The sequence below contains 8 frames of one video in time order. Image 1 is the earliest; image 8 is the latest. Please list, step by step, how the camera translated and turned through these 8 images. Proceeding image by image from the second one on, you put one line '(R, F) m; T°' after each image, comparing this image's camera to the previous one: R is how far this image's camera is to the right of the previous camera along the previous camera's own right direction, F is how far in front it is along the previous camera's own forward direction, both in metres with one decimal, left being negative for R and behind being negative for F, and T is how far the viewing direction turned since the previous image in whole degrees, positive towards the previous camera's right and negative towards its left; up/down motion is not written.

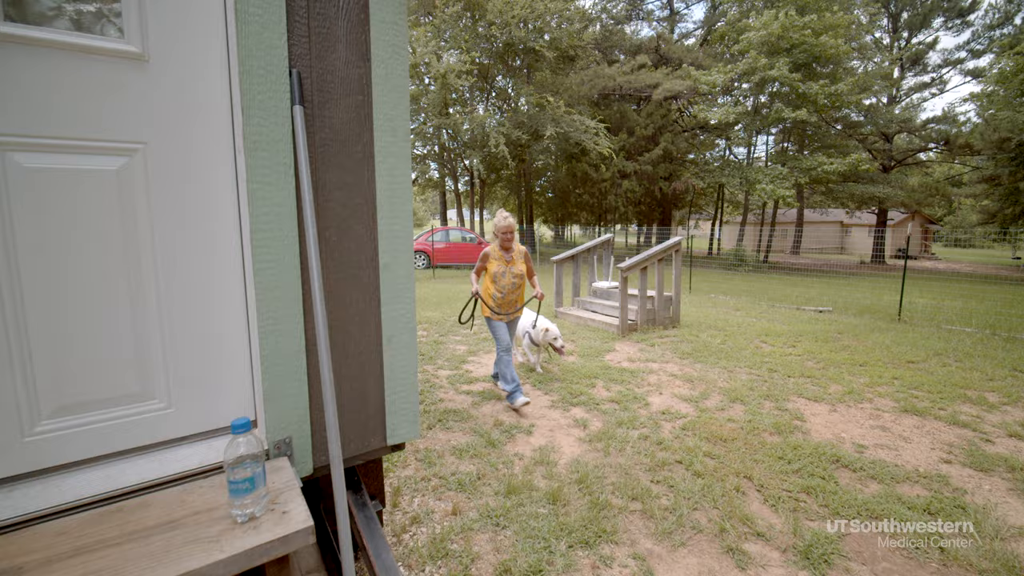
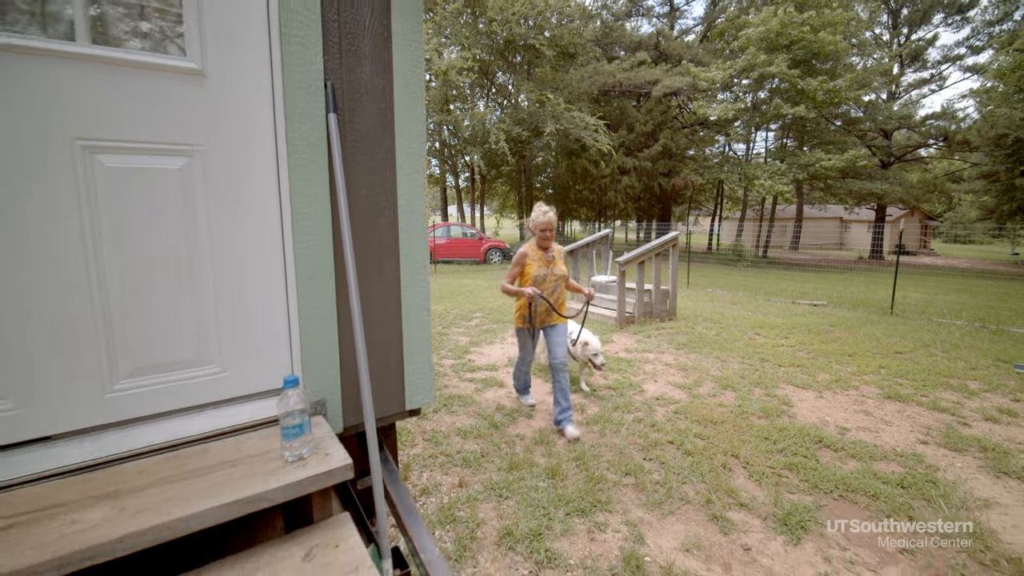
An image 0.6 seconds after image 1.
(0.0, -0.2) m; 0°
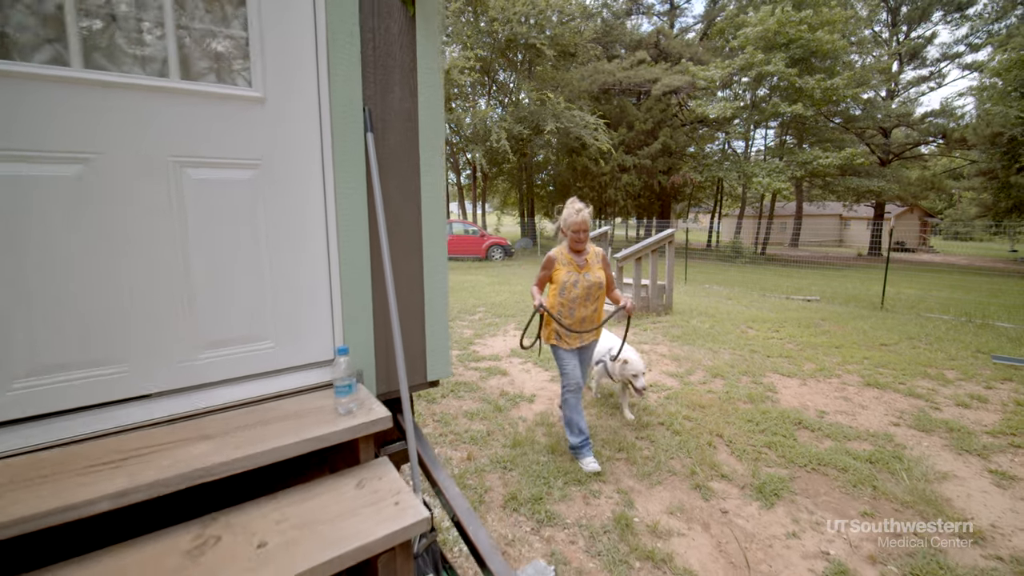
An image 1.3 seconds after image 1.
(0.0, -0.3) m; 0°
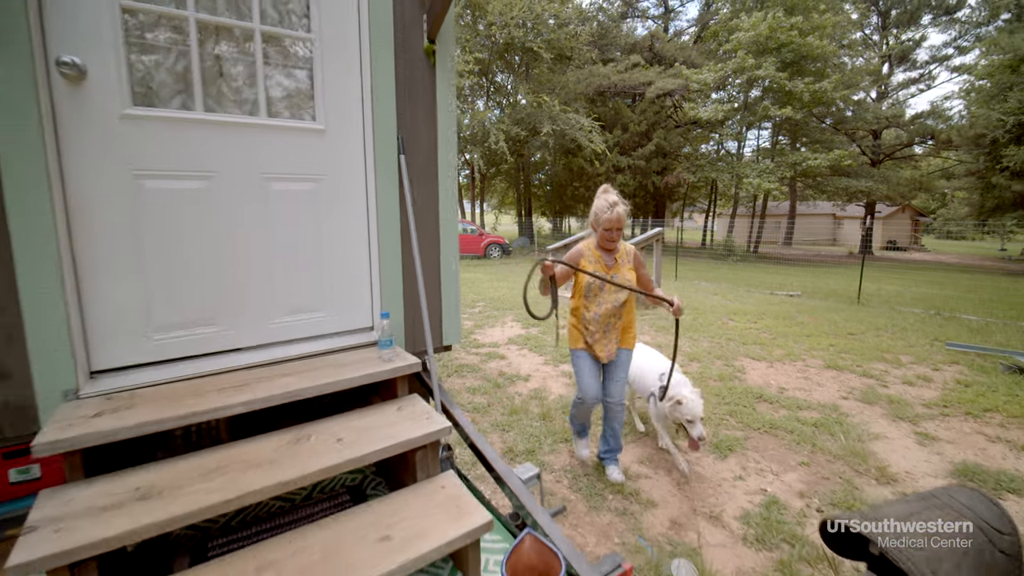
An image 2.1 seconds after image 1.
(0.0, -0.5) m; 0°
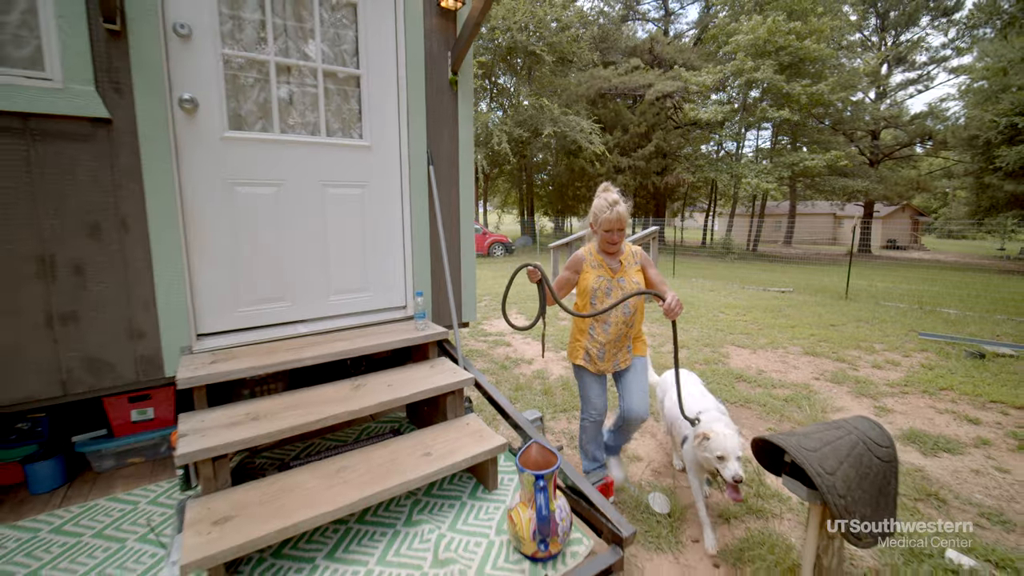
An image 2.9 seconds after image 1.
(0.0, -0.5) m; 0°
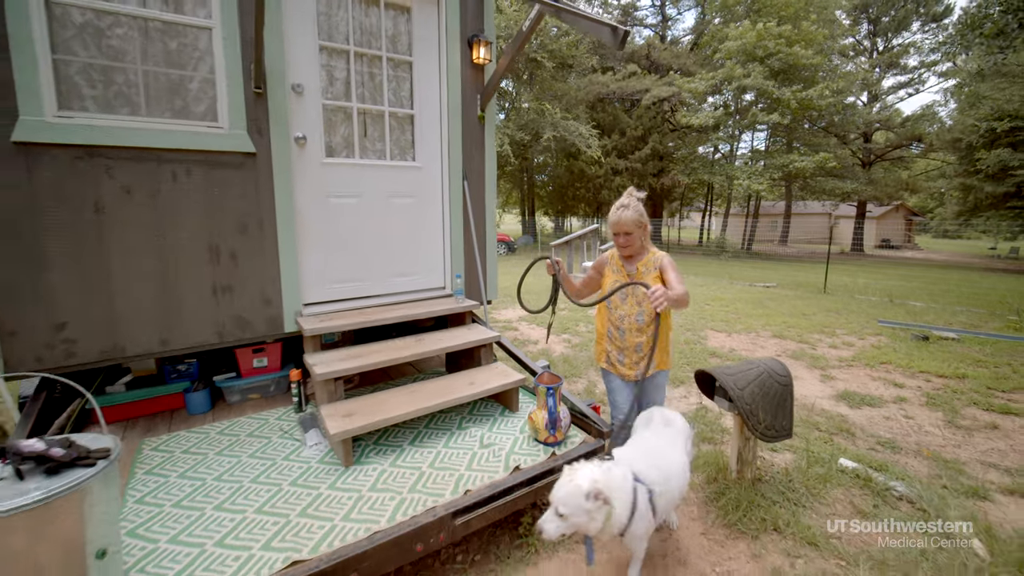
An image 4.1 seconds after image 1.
(-0.1, -0.8) m; 0°
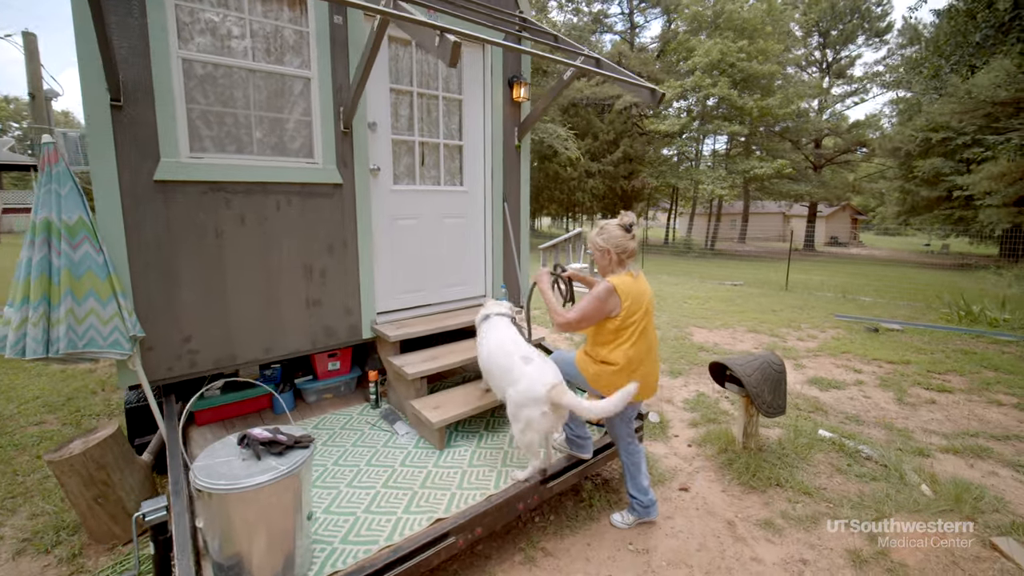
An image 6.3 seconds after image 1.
(-0.6, -0.5) m; +4°
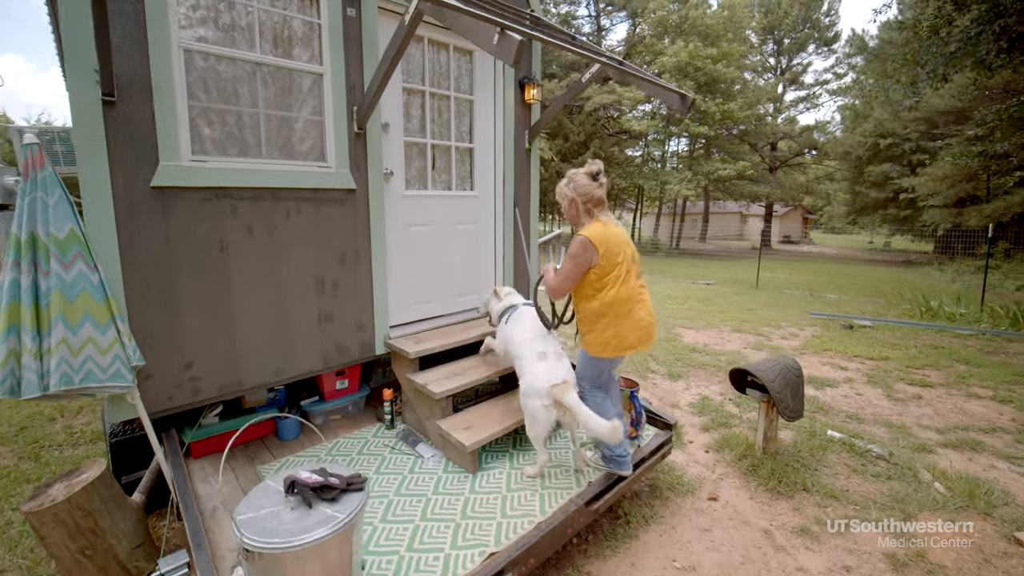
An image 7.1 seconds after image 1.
(-0.4, +0.2) m; +5°
